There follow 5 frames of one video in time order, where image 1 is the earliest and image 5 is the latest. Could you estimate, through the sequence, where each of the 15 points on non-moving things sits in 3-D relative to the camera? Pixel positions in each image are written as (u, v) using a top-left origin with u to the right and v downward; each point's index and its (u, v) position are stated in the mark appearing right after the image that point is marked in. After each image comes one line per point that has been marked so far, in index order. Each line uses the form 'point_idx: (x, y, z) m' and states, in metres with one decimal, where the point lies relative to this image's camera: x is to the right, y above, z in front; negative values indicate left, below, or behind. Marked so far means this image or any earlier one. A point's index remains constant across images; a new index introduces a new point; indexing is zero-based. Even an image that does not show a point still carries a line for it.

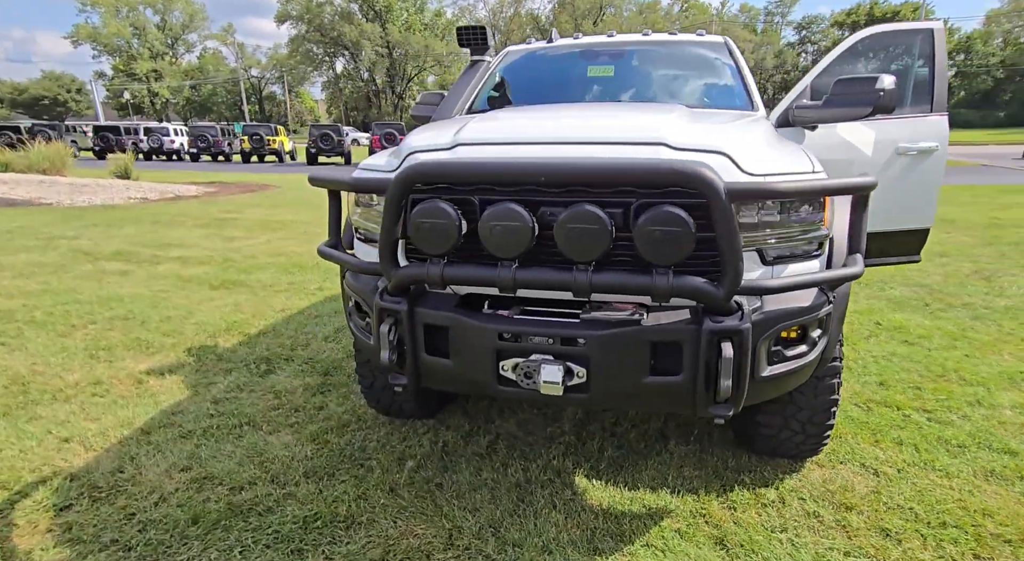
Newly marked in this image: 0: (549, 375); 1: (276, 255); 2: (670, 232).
0: (+0.1, -0.3, +1.6) m
1: (-2.7, +0.3, +6.6) m
2: (+0.4, +0.1, +1.6) m
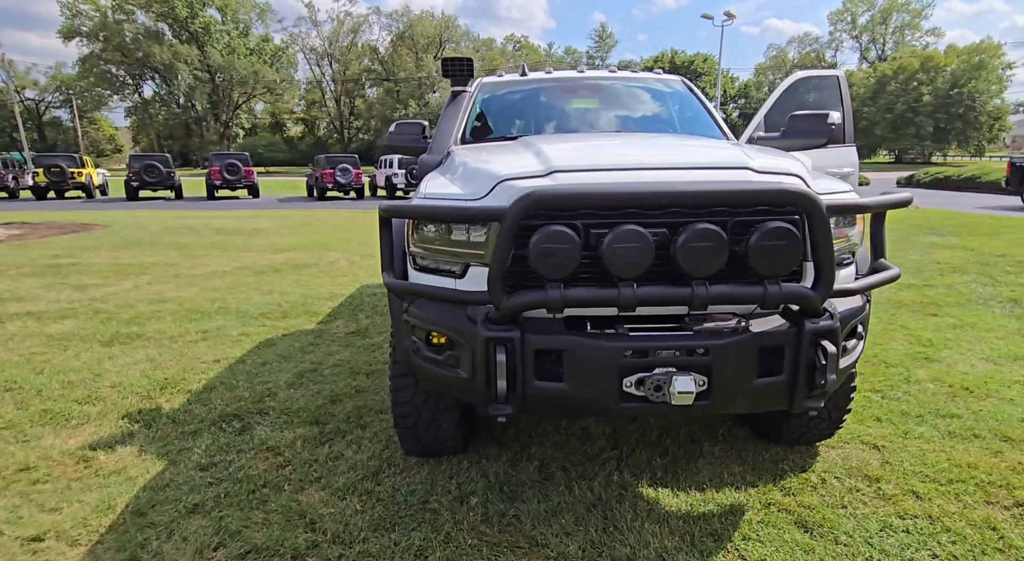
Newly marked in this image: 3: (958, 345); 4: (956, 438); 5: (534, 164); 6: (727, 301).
0: (+0.5, -0.3, +1.7) m
1: (-3.5, -0.2, +5.8) m
2: (+0.8, +0.1, +1.8) m
3: (+2.9, -0.4, +3.9) m
4: (+2.0, -0.7, +2.6) m
5: (+0.1, +0.4, +2.0) m
6: (+0.7, -0.1, +1.8) m
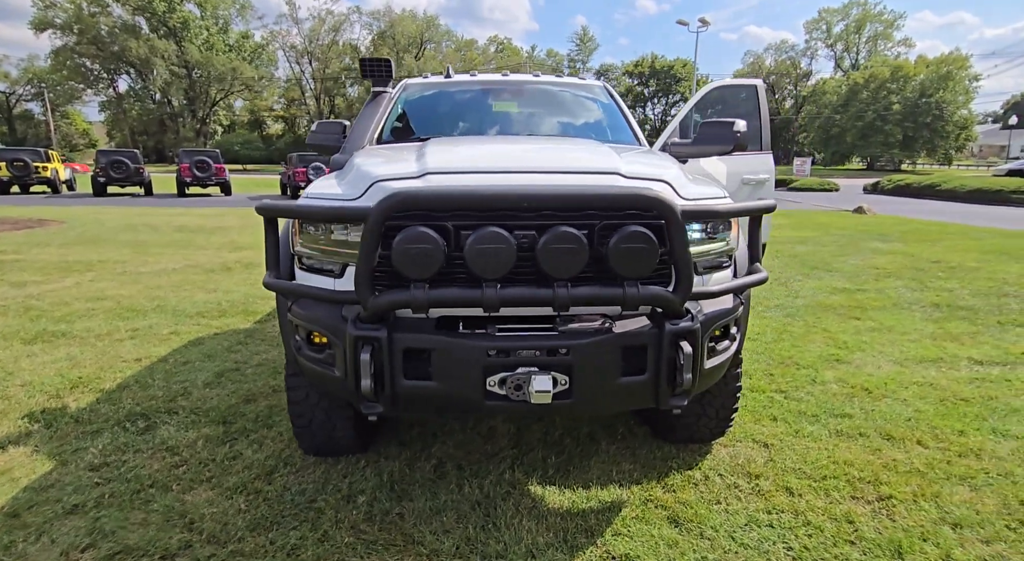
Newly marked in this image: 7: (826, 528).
0: (+0.1, -0.3, +1.8) m
1: (-4.0, -0.2, +5.7) m
2: (+0.4, +0.1, +1.8) m
3: (+2.4, -0.5, +4.0) m
4: (+1.5, -0.7, +2.7) m
5: (-0.4, +0.4, +2.0) m
6: (+0.2, -0.1, +1.8) m
7: (+1.1, -0.9, +2.0) m
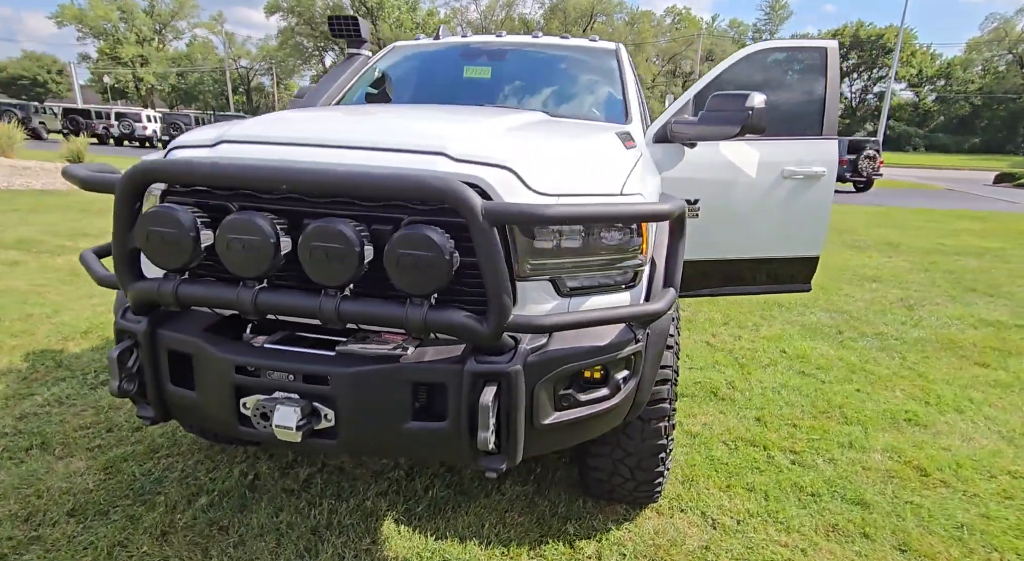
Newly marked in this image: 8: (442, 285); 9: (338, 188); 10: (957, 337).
0: (-0.5, -0.3, +1.4) m
1: (-3.4, +0.3, +6.3) m
2: (-0.2, +0.1, +1.3) m
3: (+2.3, -0.6, +2.9) m
4: (+1.1, -0.8, +1.9) m
5: (-0.8, +0.4, +1.7) m
6: (-0.4, -0.1, +1.4) m
7: (+0.4, -1.0, +1.4) m
8: (-0.2, 0.0, +1.3) m
9: (-0.4, +0.2, +1.4) m
10: (+3.1, -0.4, +4.1) m
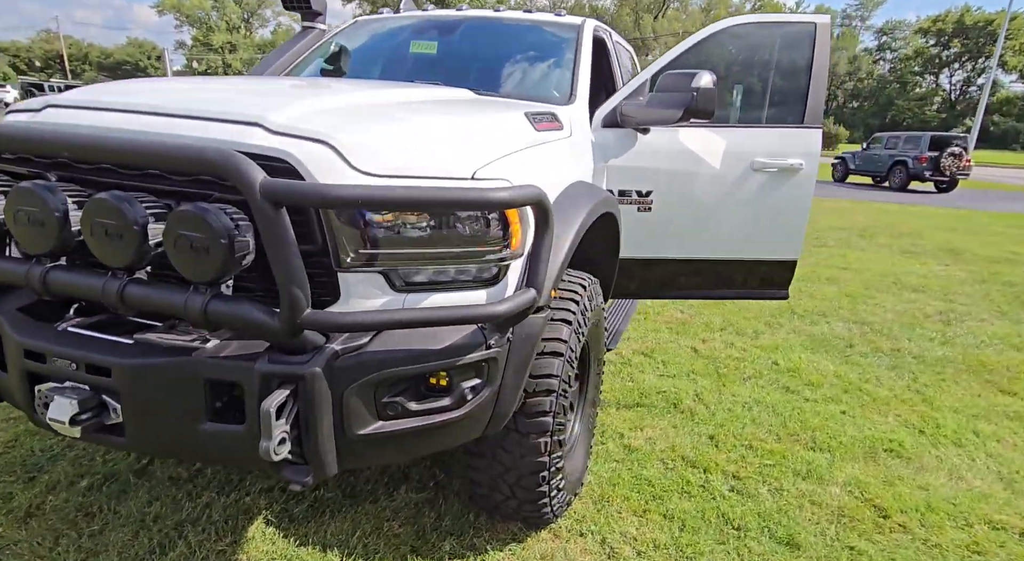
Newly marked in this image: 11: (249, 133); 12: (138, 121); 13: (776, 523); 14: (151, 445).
0: (-1.0, -0.3, +1.3) m
1: (-3.3, +0.6, +6.4) m
2: (-0.6, +0.1, +1.2) m
3: (+2.0, -0.7, +2.5) m
4: (+0.7, -0.9, +1.7) m
5: (-1.2, +0.5, +1.6) m
6: (-0.8, -0.1, +1.3) m
7: (0.0, -1.0, +1.2) m
8: (-0.6, 0.0, +1.2) m
9: (-0.8, +0.3, +1.2) m
10: (+2.9, -0.5, +3.6) m
11: (-0.6, +0.3, +1.3) m
12: (-0.9, +0.4, +1.4) m
13: (+0.9, -0.8, +1.9) m
14: (-0.8, -0.4, +1.3) m
